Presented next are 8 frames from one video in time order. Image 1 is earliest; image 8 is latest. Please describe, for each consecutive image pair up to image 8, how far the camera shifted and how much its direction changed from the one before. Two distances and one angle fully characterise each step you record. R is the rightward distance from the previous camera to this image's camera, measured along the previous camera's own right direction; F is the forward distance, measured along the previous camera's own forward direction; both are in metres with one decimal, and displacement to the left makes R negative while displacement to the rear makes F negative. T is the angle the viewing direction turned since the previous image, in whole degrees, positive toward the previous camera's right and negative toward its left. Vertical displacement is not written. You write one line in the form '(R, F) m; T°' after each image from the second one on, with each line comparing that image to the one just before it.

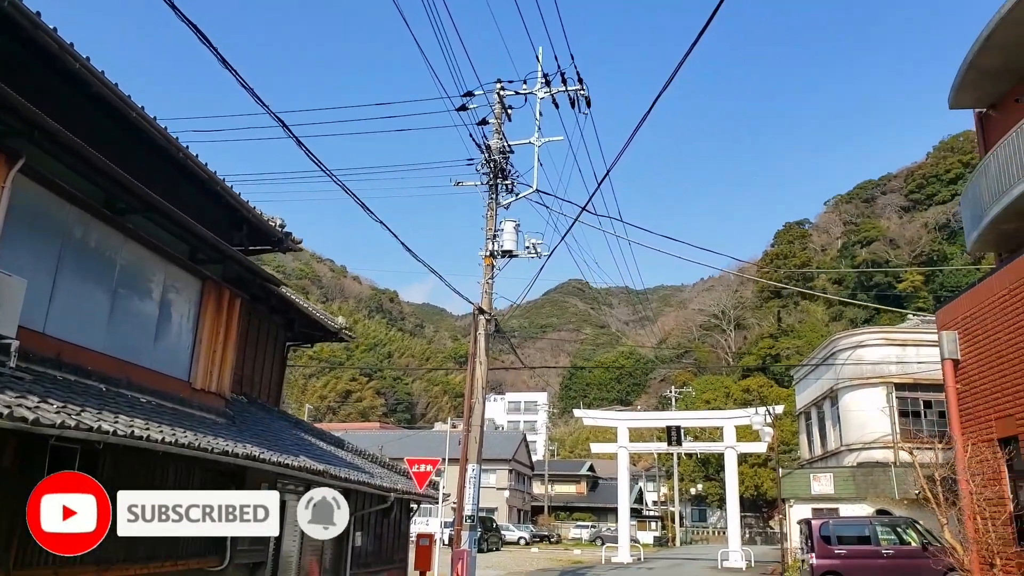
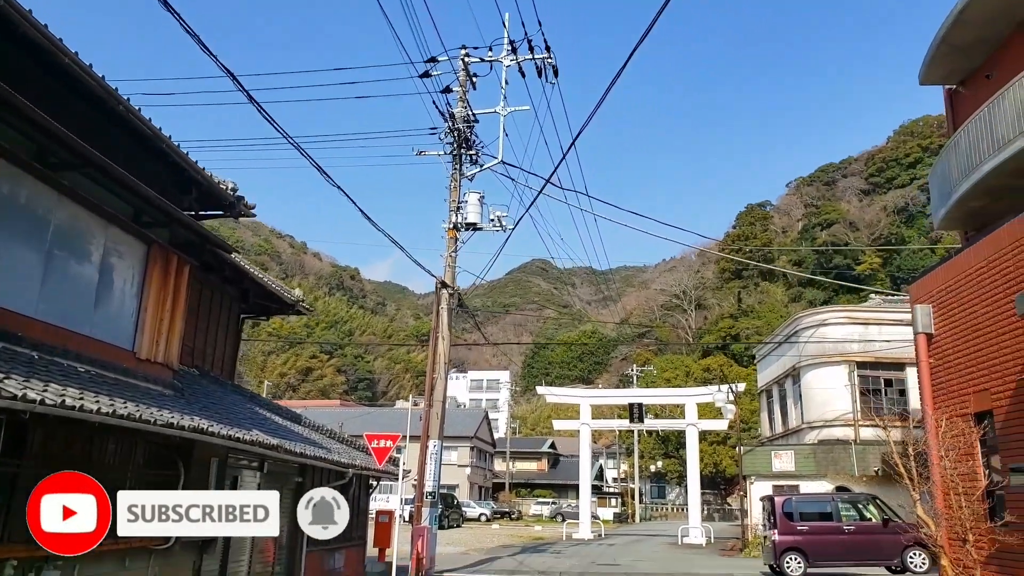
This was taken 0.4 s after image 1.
(0.0, +0.4) m; +2°
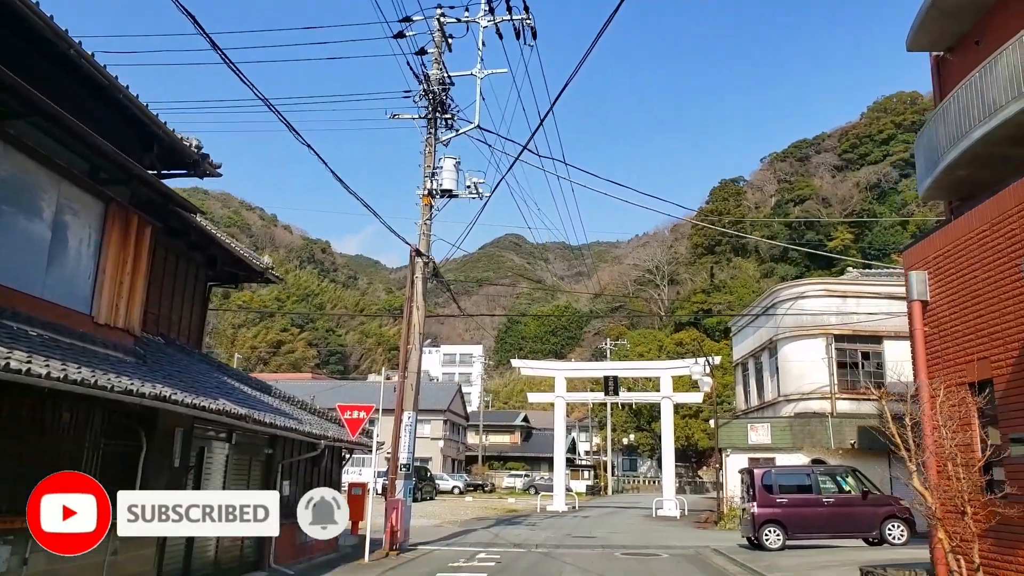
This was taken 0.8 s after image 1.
(-0.1, +0.4) m; +2°
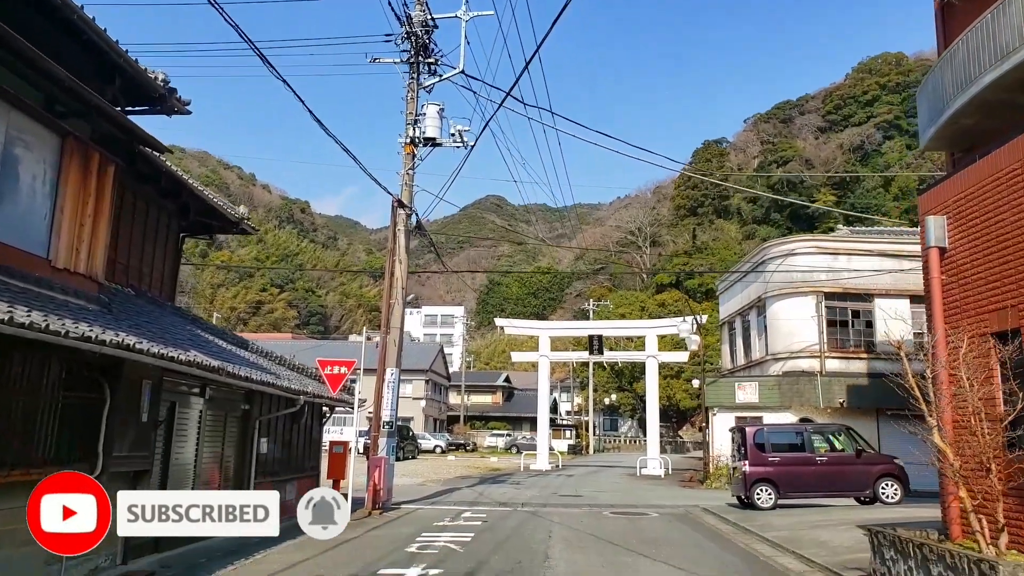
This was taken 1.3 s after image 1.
(-0.1, +0.6) m; +1°
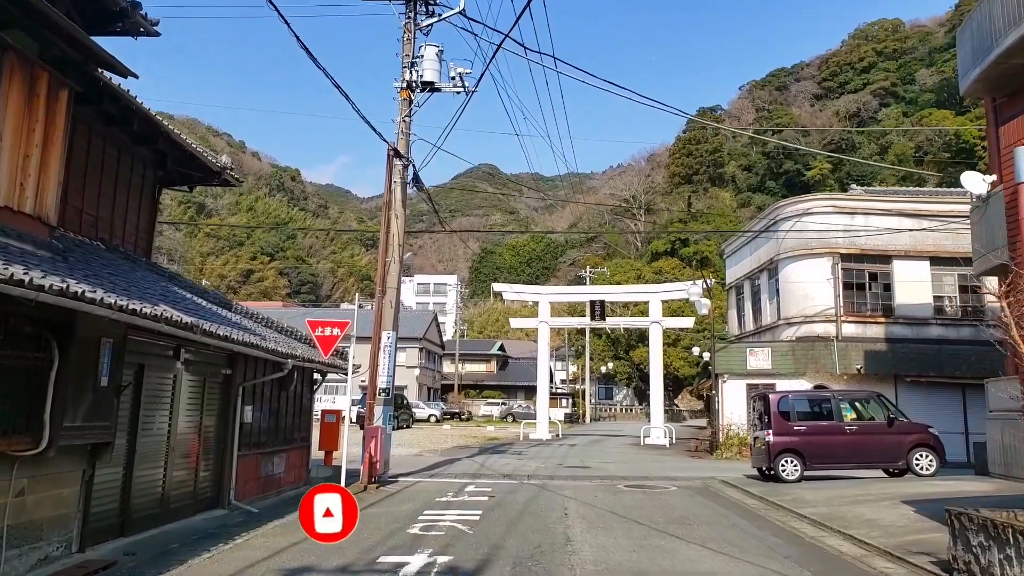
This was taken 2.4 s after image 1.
(-0.2, +1.1) m; +1°
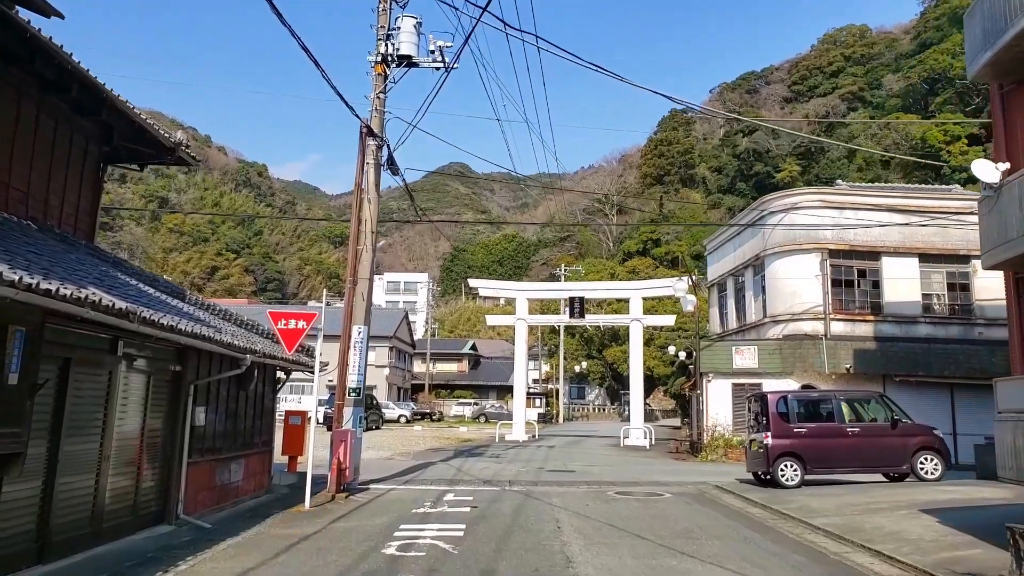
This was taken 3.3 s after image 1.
(-0.2, +1.0) m; +2°
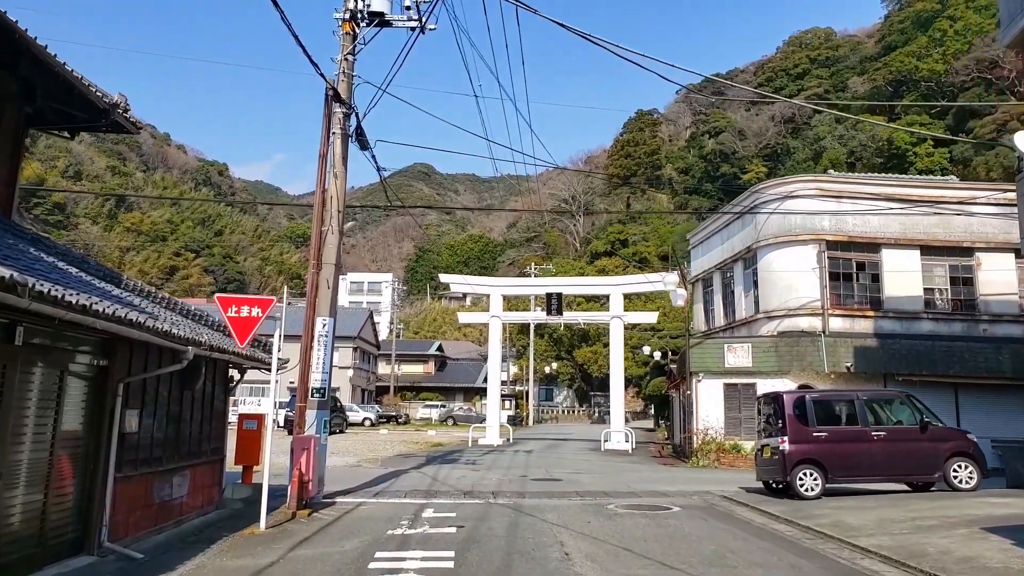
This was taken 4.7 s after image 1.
(-0.3, +1.5) m; +2°
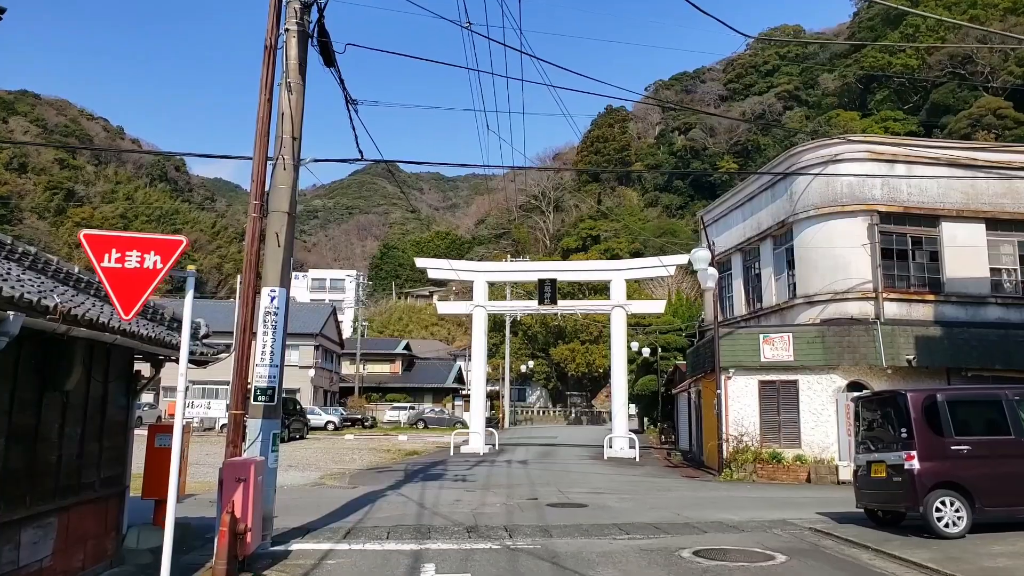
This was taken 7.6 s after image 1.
(-0.6, +3.3) m; +2°
